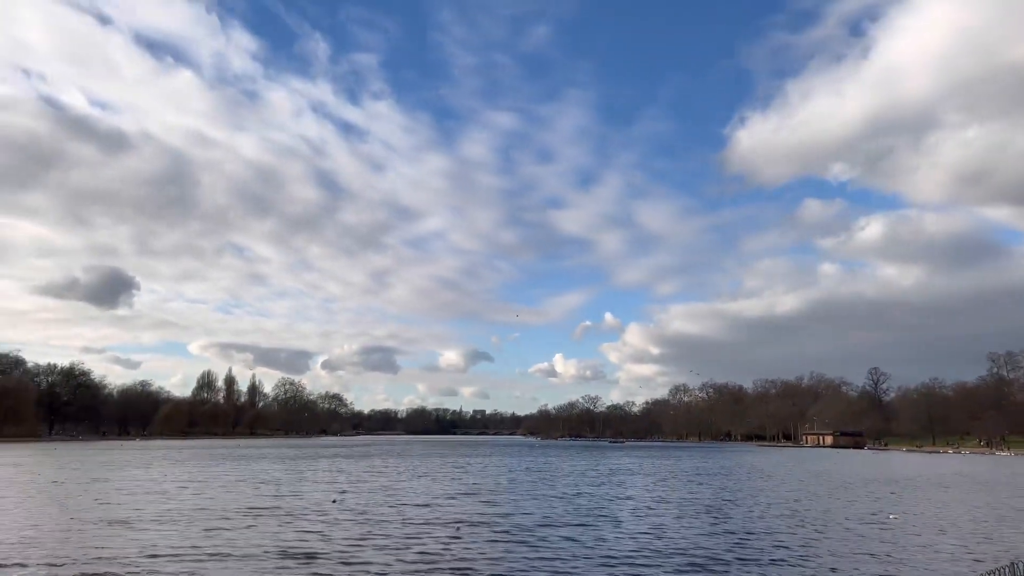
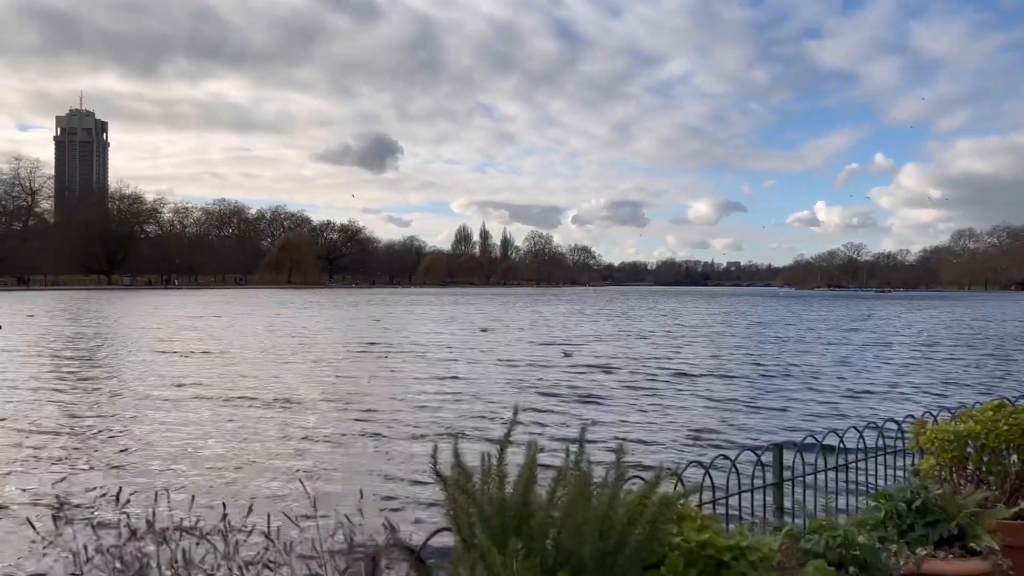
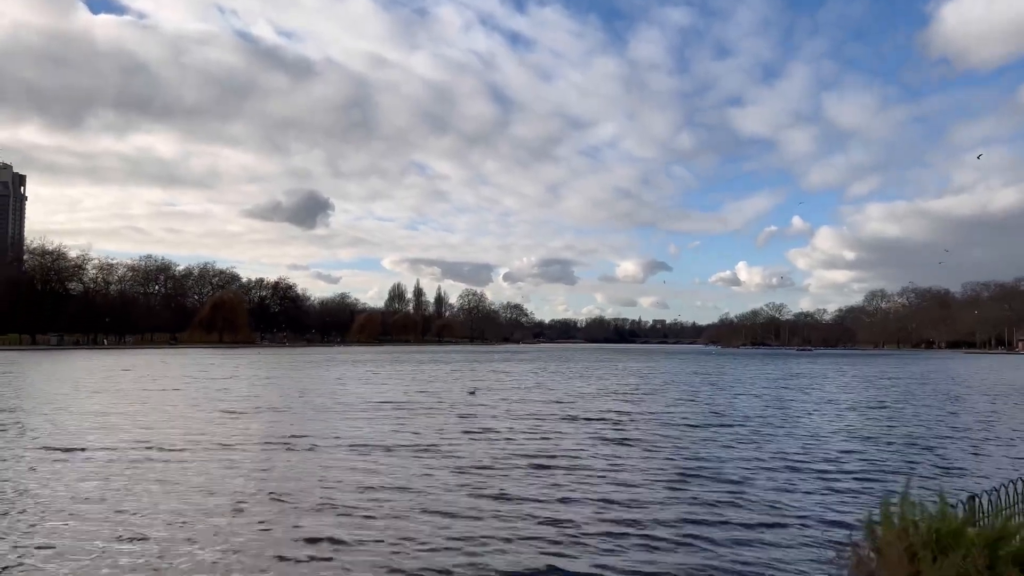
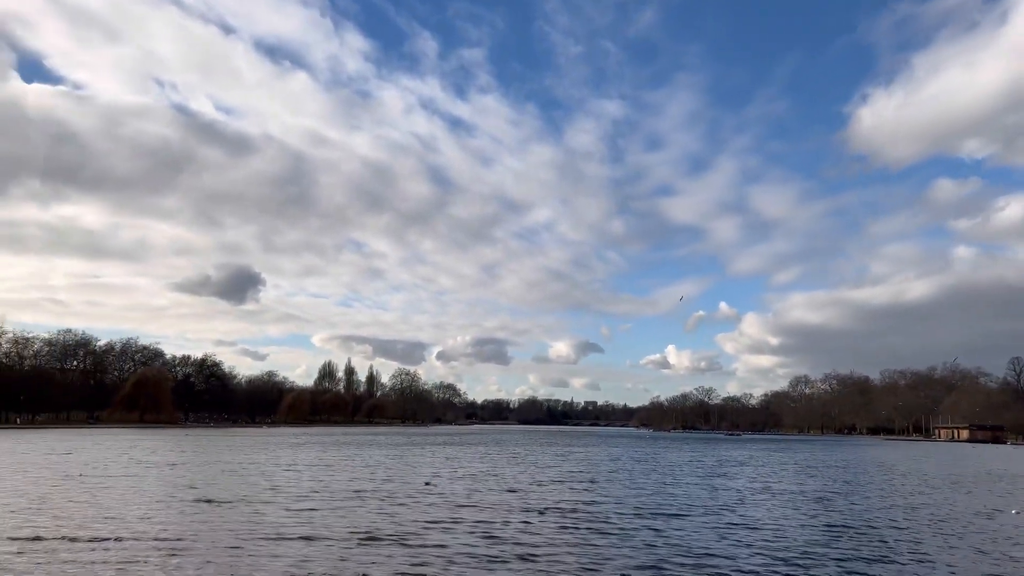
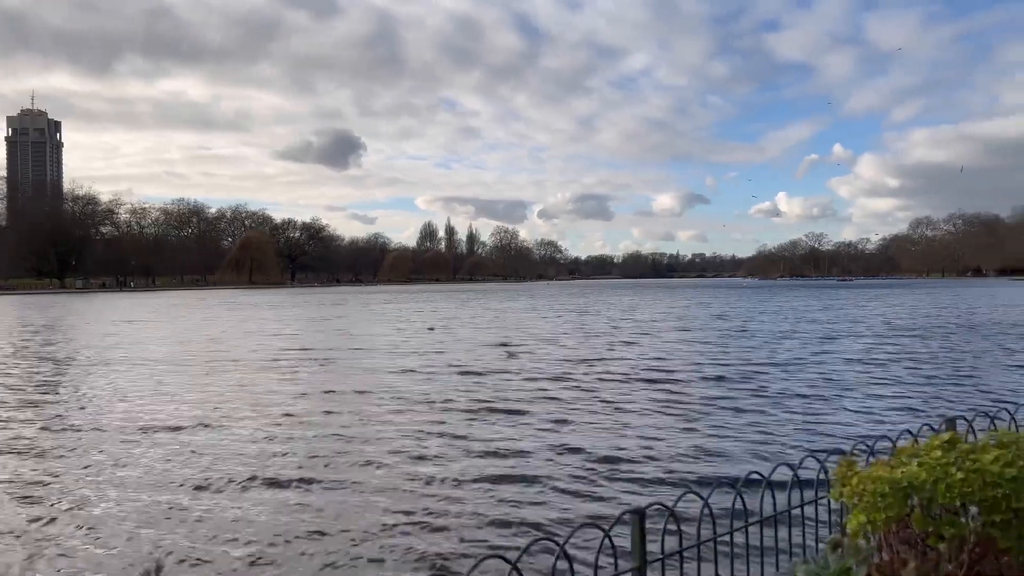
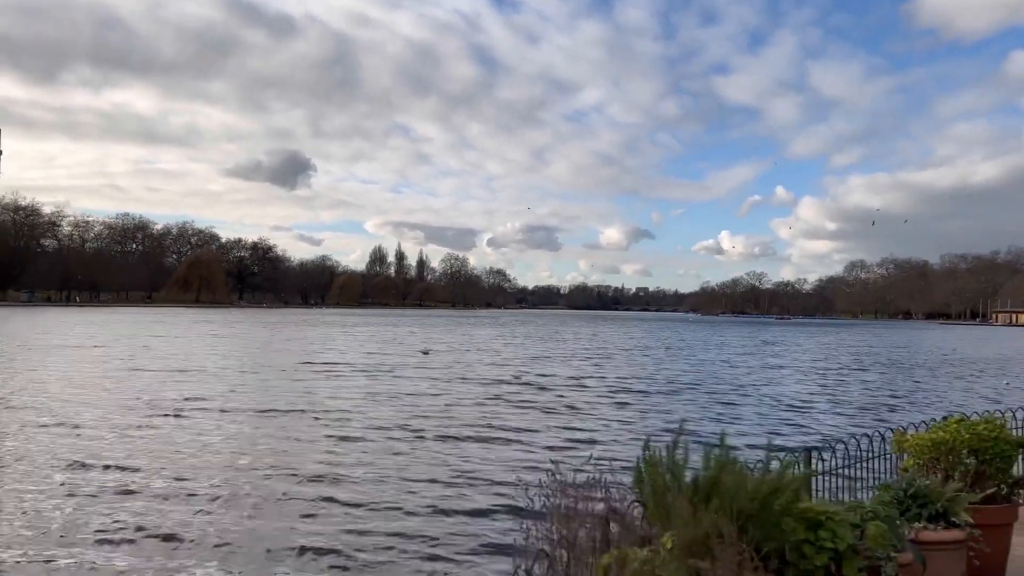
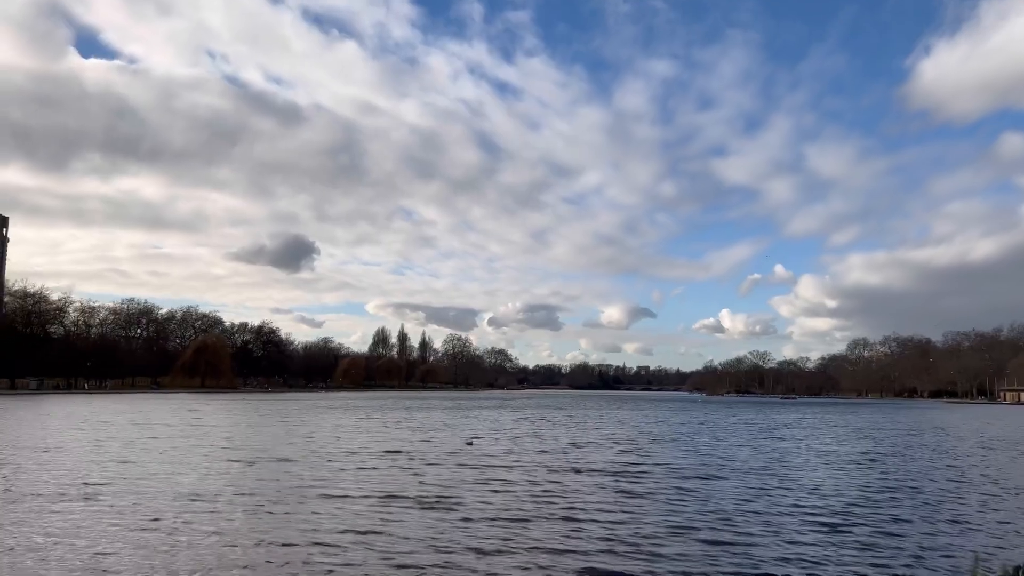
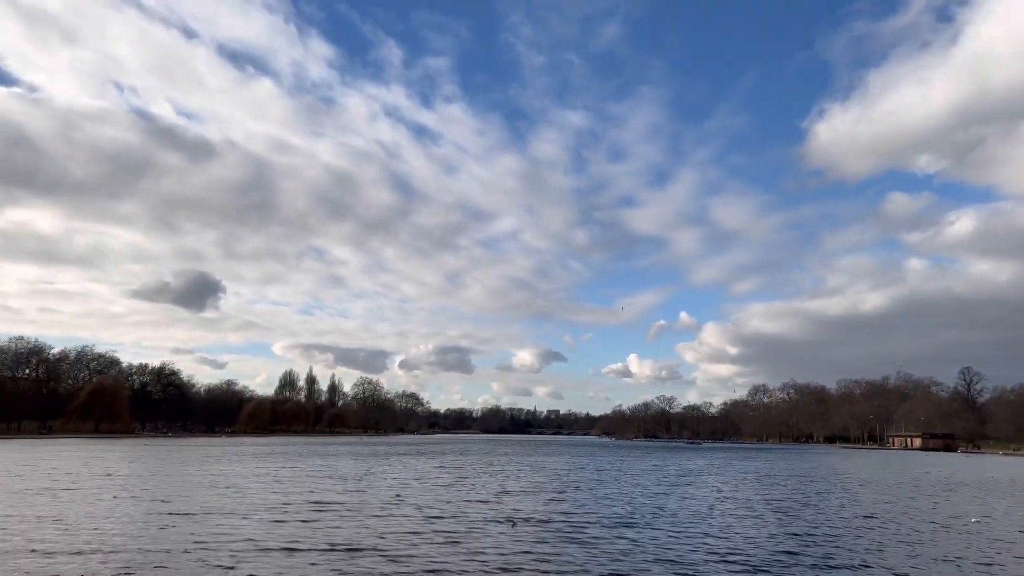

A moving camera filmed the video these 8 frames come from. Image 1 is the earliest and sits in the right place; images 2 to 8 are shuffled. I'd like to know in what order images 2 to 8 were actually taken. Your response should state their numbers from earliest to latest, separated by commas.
8, 4, 7, 3, 6, 2, 5
